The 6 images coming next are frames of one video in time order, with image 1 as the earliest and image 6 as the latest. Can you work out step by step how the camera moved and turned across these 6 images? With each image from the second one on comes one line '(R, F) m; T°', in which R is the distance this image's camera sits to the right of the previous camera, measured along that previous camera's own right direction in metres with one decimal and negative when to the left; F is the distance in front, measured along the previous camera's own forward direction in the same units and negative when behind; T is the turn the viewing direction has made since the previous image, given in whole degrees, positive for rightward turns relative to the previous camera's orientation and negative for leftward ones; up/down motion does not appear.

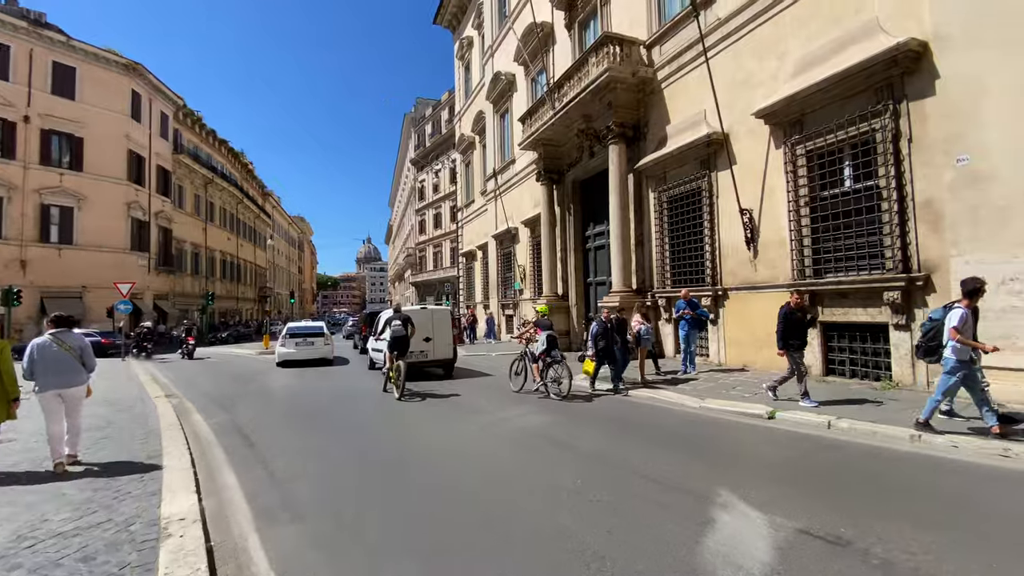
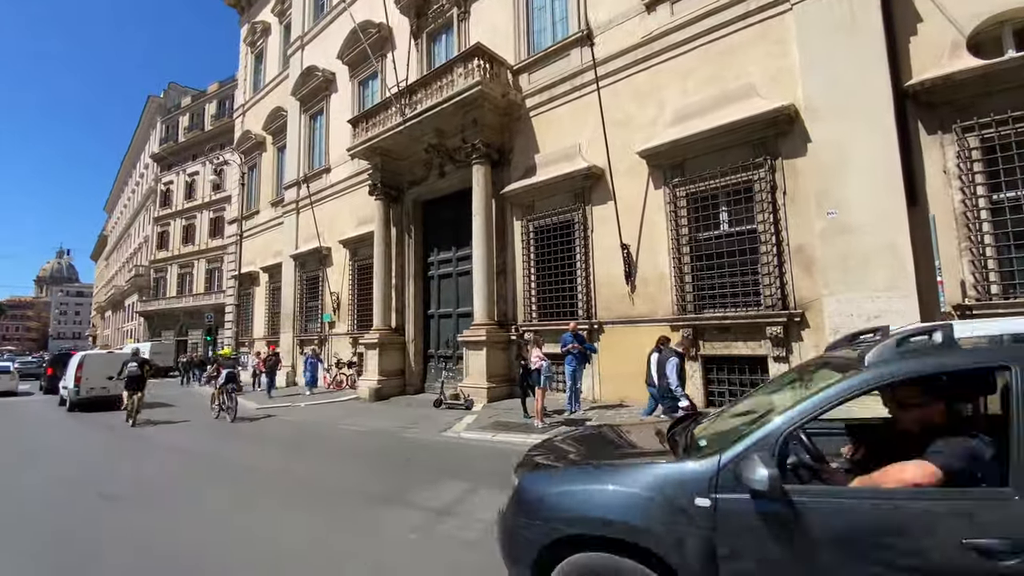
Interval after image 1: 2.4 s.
(-1.9, +2.4) m; +27°
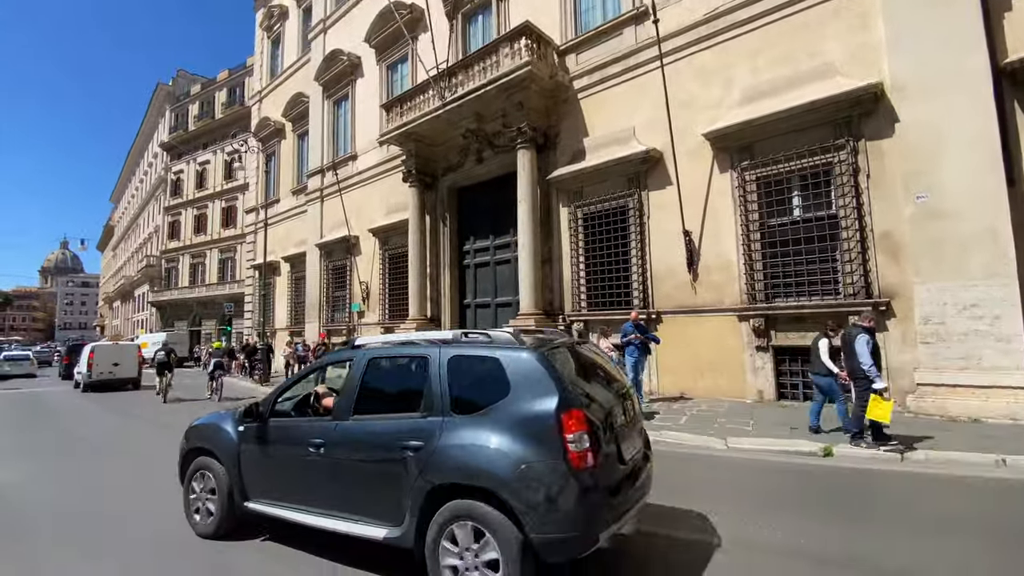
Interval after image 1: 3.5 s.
(-1.2, +0.4) m; 0°
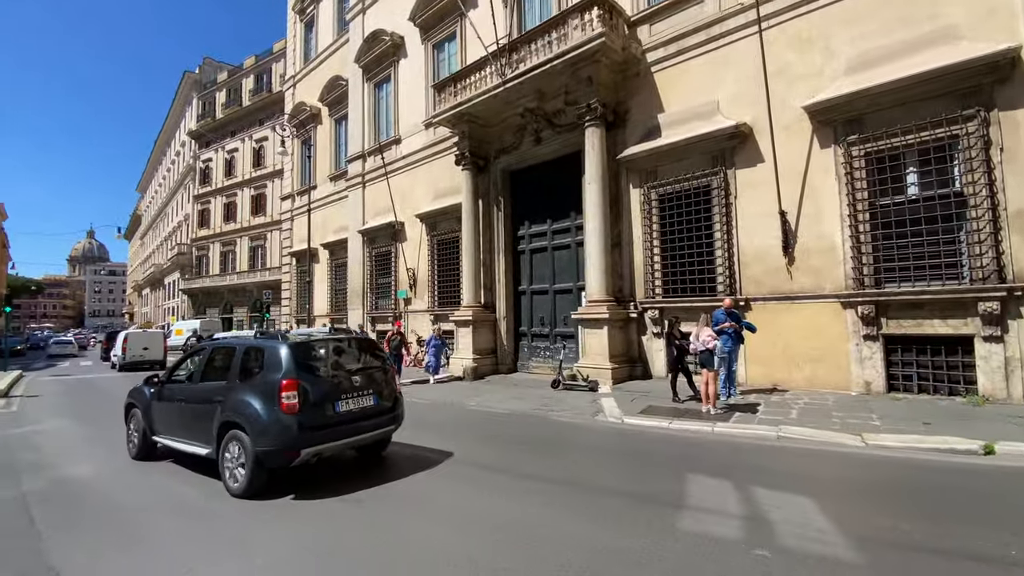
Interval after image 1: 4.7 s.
(-1.4, +0.5) m; -2°
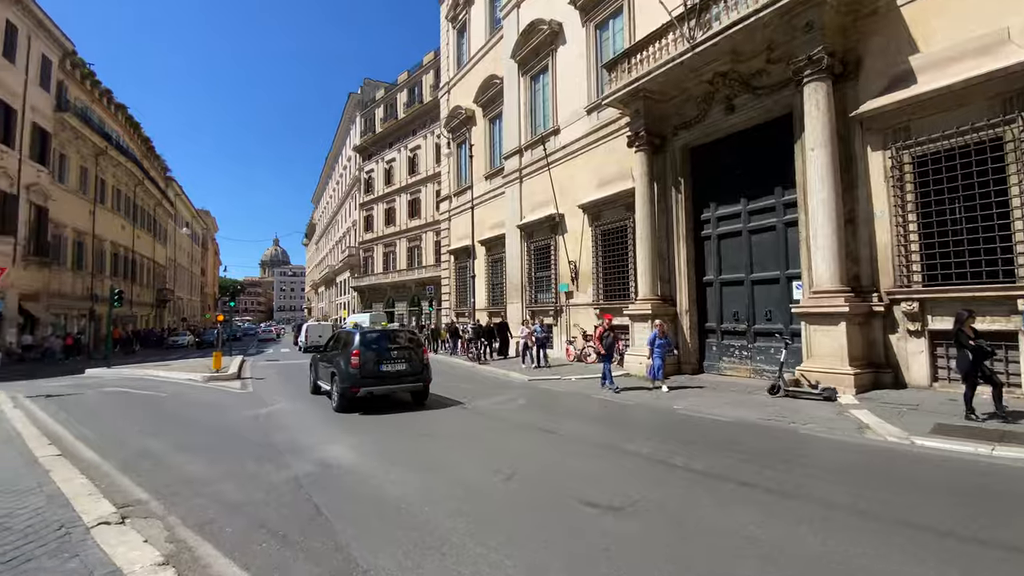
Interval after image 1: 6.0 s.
(-1.6, +0.6) m; -15°
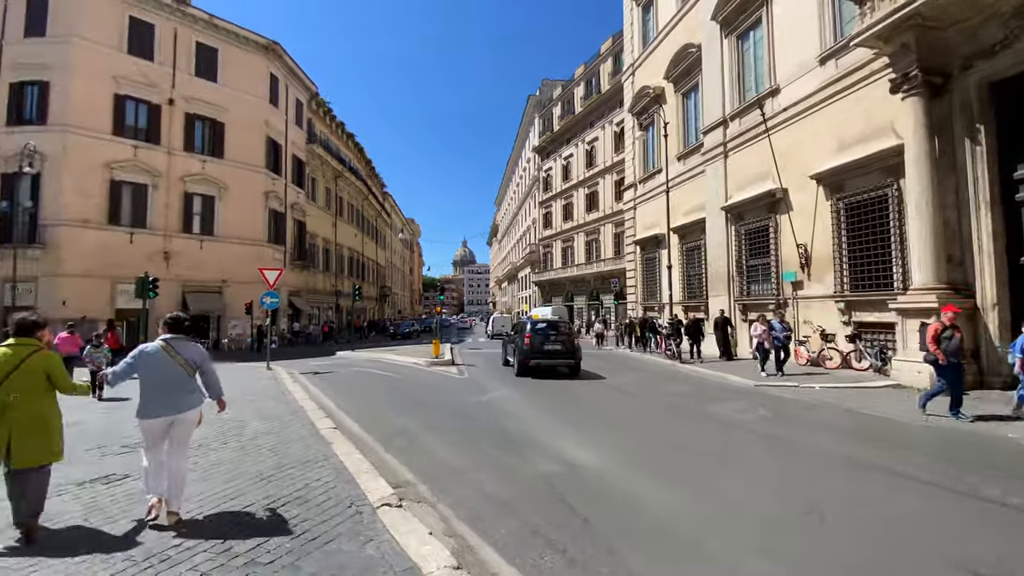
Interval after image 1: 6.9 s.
(-1.0, +0.6) m; -21°
